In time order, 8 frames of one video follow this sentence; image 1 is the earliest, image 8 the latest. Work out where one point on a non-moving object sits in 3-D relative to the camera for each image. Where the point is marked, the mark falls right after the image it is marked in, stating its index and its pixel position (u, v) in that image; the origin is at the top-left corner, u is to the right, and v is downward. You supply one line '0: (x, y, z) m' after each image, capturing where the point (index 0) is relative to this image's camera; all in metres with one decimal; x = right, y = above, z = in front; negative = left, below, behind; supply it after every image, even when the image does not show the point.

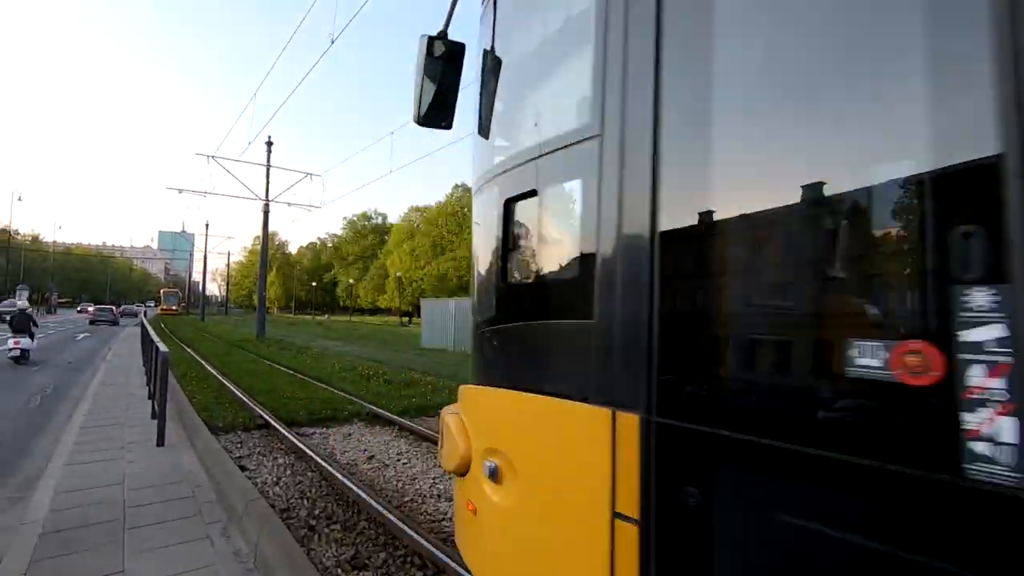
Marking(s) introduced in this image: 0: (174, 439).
0: (-4.8, -2.2, +7.6) m
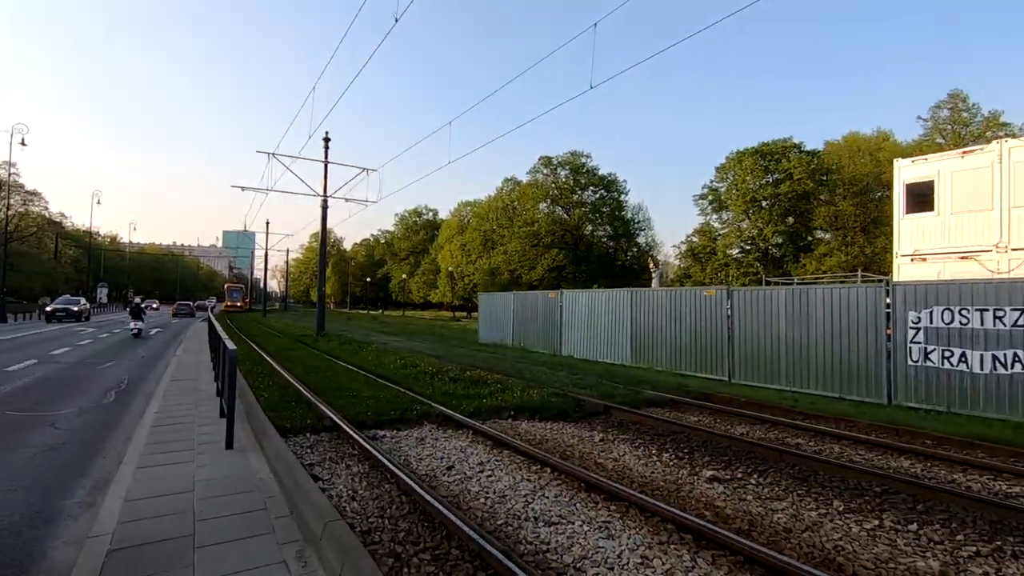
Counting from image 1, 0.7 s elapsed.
0: (-3.6, -2.1, +7.3) m
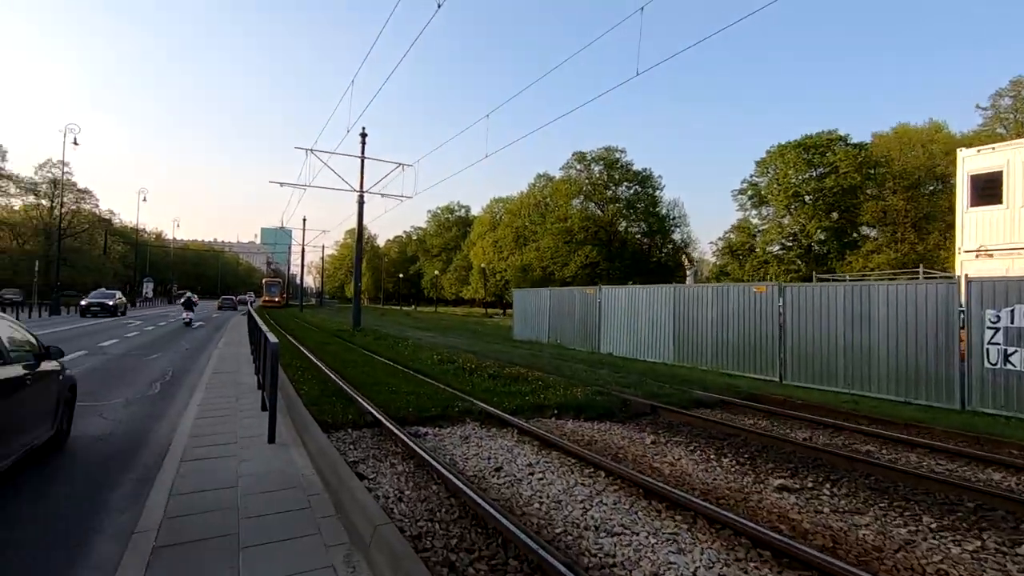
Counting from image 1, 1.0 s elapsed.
0: (-3.0, -2.0, +7.2) m
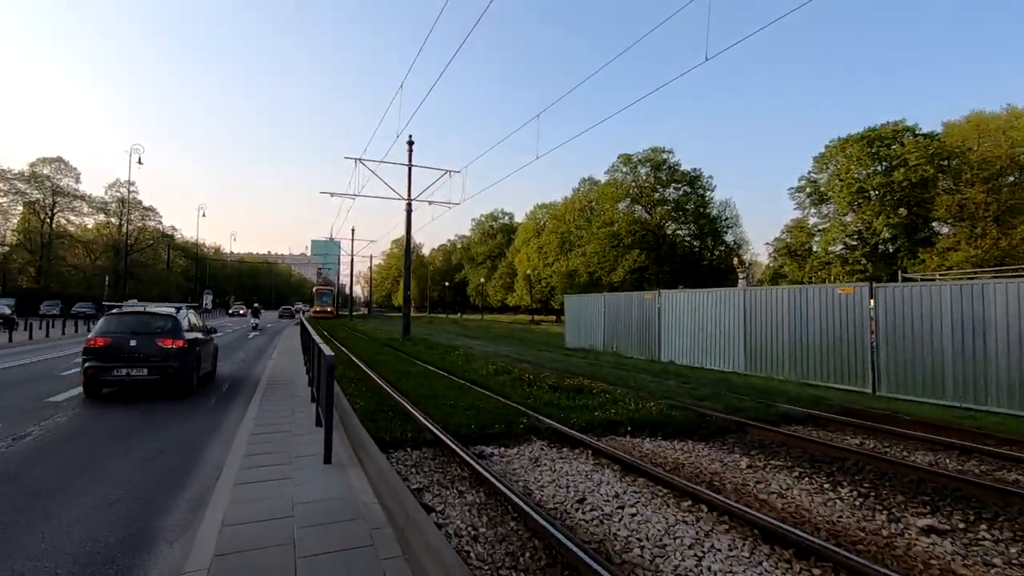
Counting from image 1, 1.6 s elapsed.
0: (-2.1, -2.1, +6.7) m
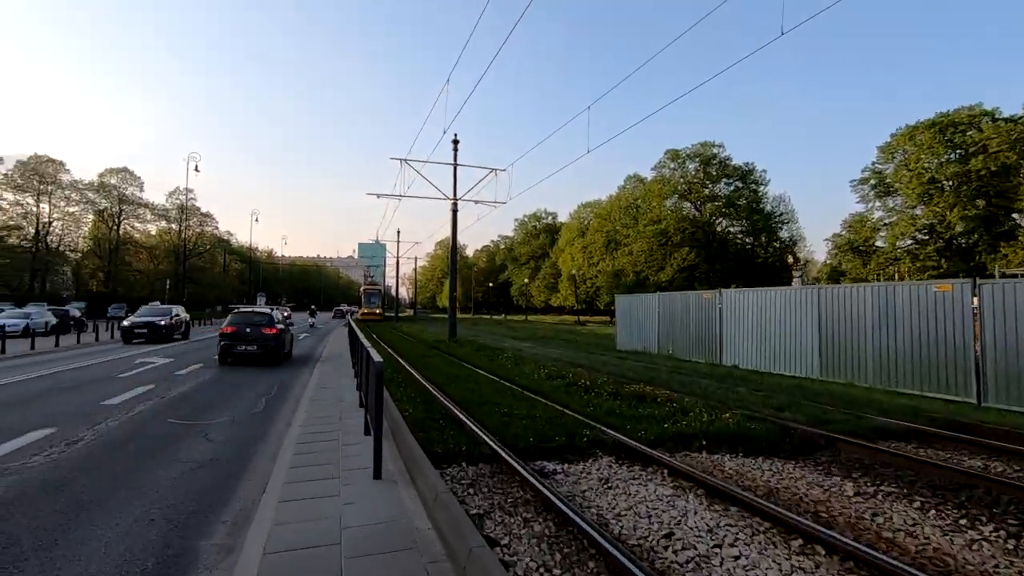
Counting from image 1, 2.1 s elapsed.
0: (-1.4, -2.1, +6.2) m
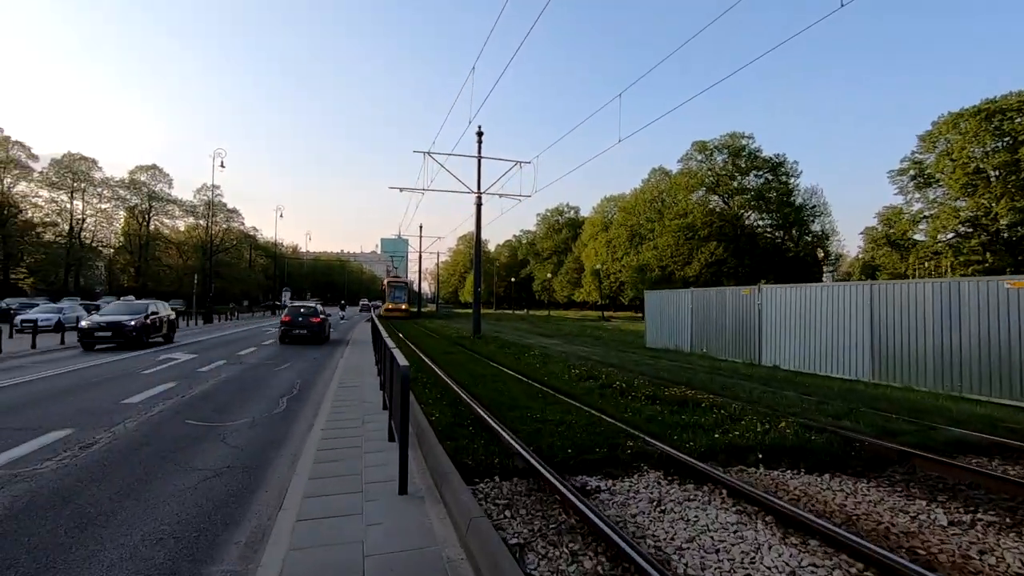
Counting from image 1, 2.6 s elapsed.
0: (-1.0, -2.1, +5.7) m
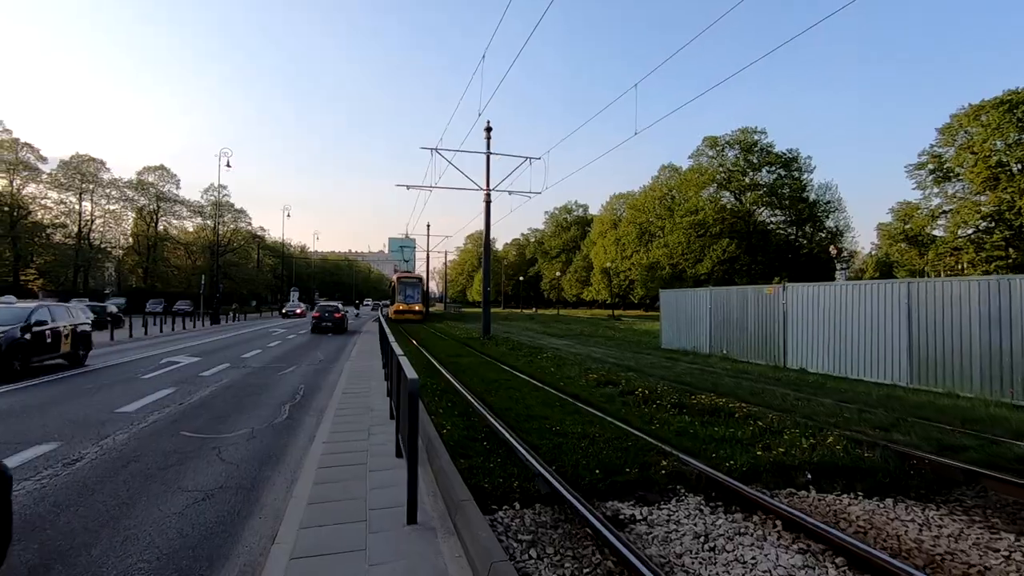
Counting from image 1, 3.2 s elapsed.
0: (-0.8, -2.1, +5.1) m
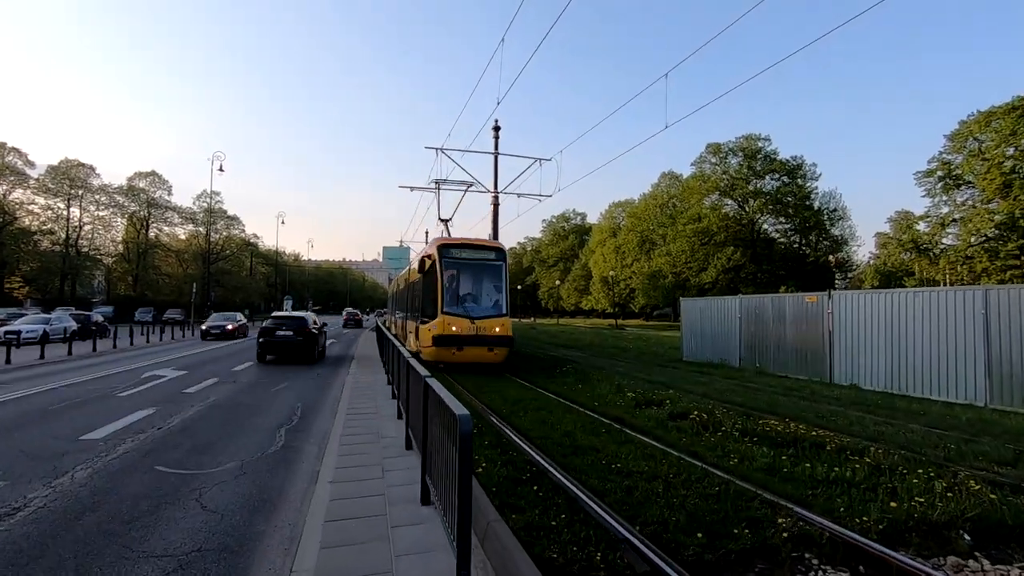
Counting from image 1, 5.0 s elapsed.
0: (-0.2, -2.1, +3.7) m
